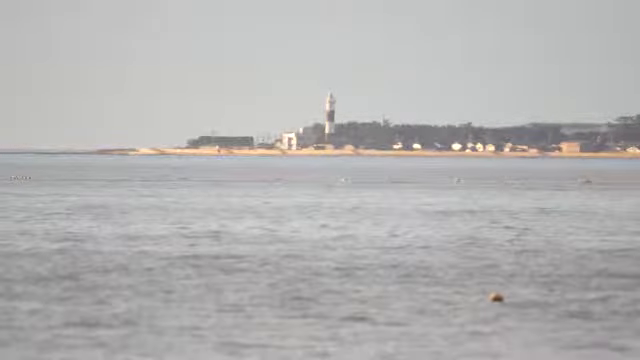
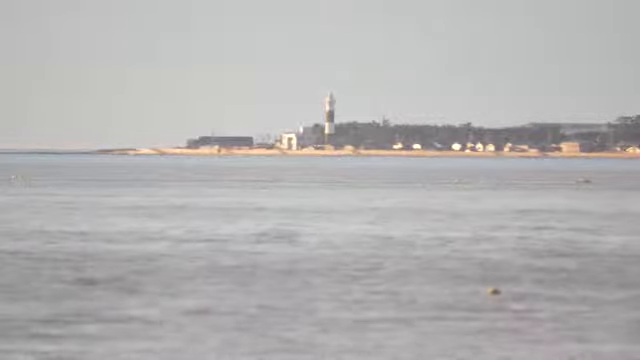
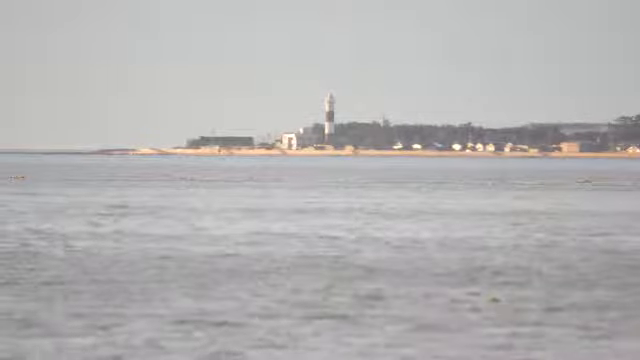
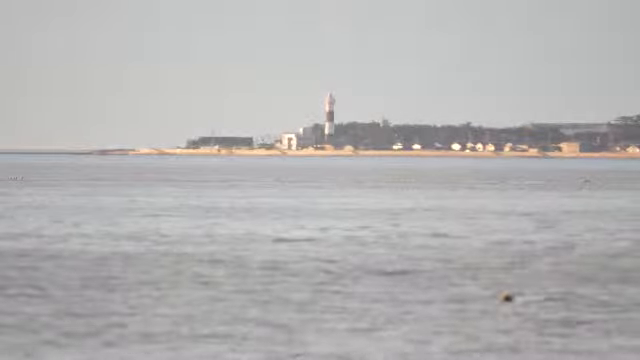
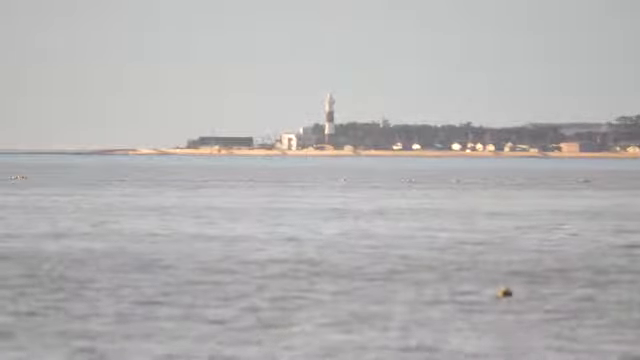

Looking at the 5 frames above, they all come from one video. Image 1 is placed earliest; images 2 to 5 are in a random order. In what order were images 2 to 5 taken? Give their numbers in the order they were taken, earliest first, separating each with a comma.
2, 3, 5, 4
